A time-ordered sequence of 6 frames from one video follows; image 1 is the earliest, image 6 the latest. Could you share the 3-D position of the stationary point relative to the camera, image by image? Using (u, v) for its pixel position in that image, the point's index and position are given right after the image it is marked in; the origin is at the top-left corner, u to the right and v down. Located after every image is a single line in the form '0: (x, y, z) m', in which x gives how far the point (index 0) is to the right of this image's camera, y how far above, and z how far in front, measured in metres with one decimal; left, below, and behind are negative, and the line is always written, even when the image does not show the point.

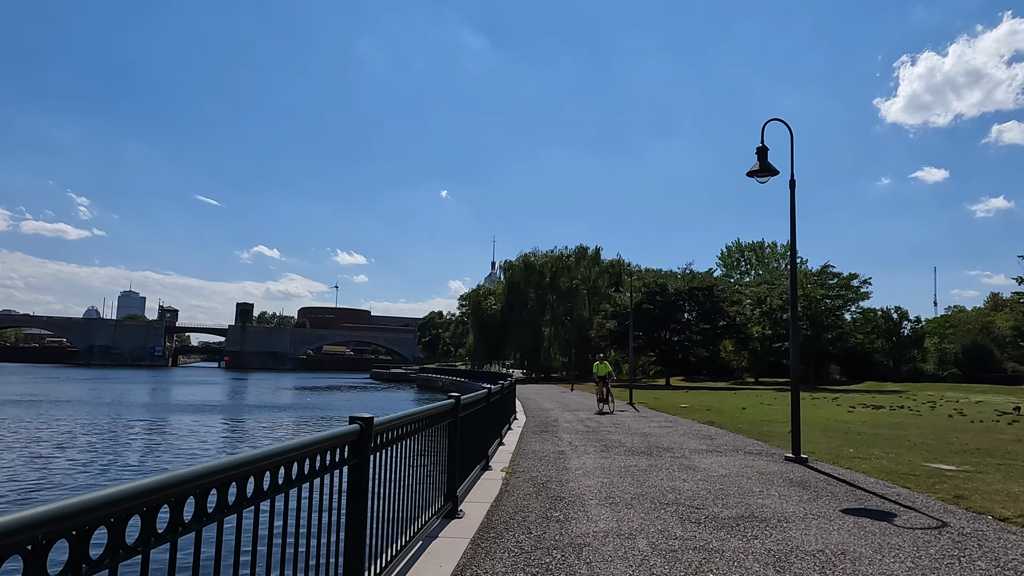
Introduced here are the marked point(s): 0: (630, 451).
0: (+2.2, -3.0, +12.3) m
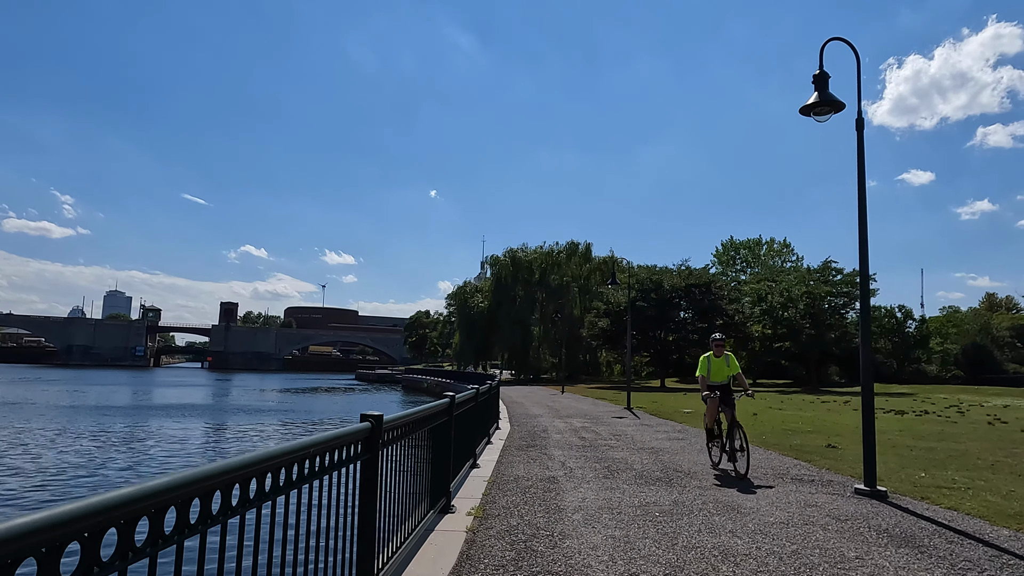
0: (+1.9, -2.7, +9.5) m
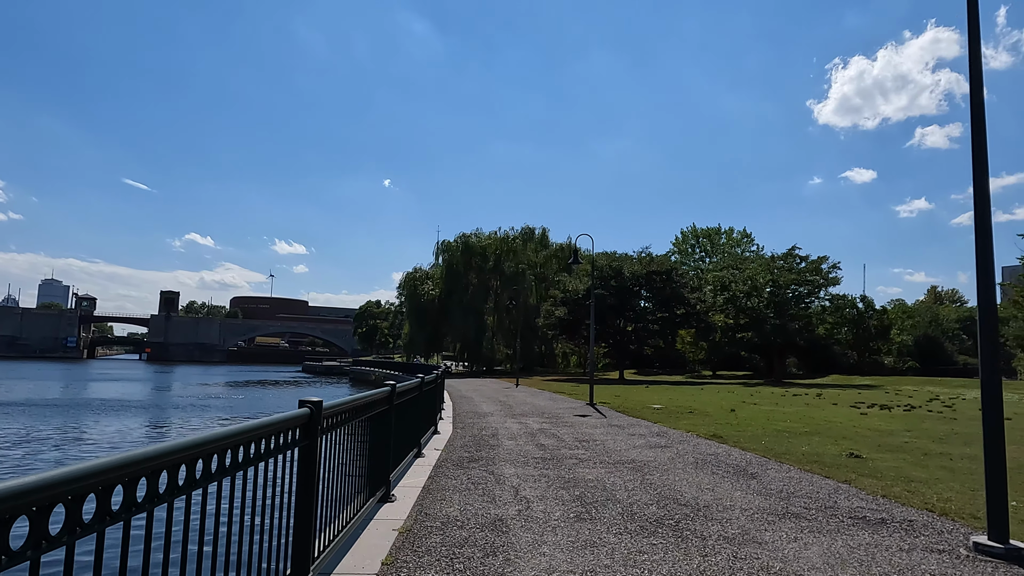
0: (+1.2, -2.2, +6.4) m
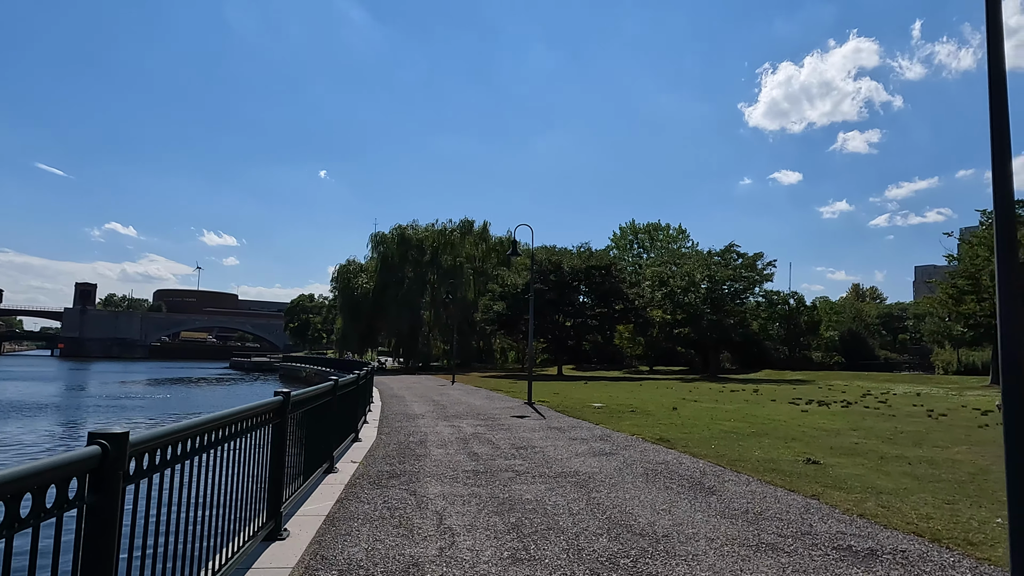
0: (+0.6, -2.1, +5.3) m
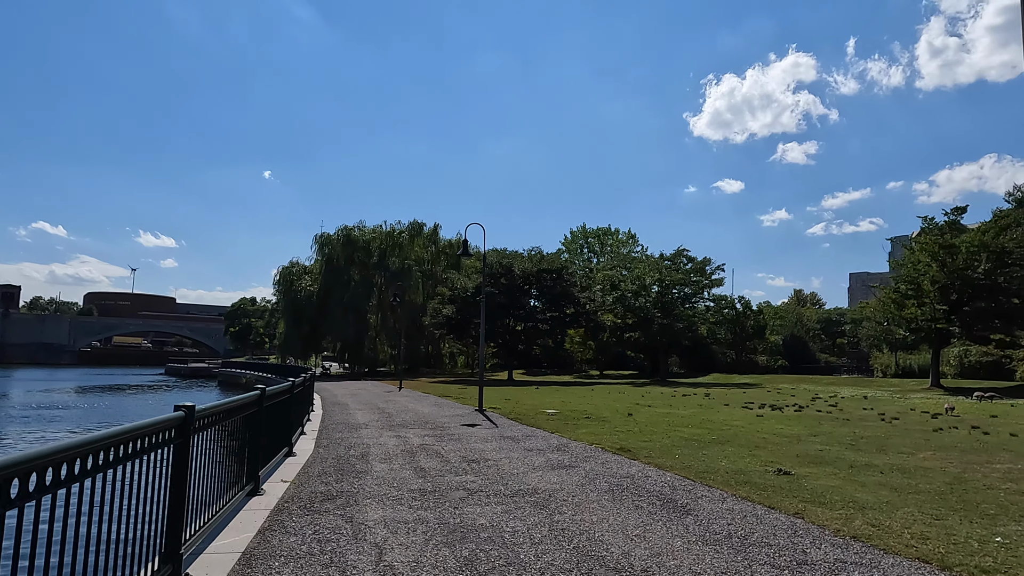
0: (+0.3, -2.0, +4.4) m
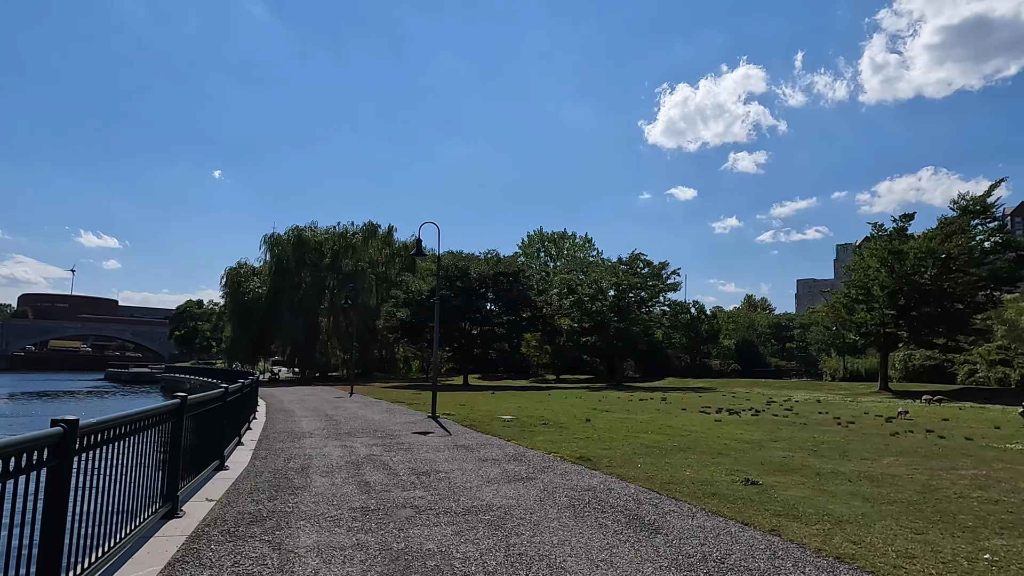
0: (0.0, -2.0, +3.7) m
